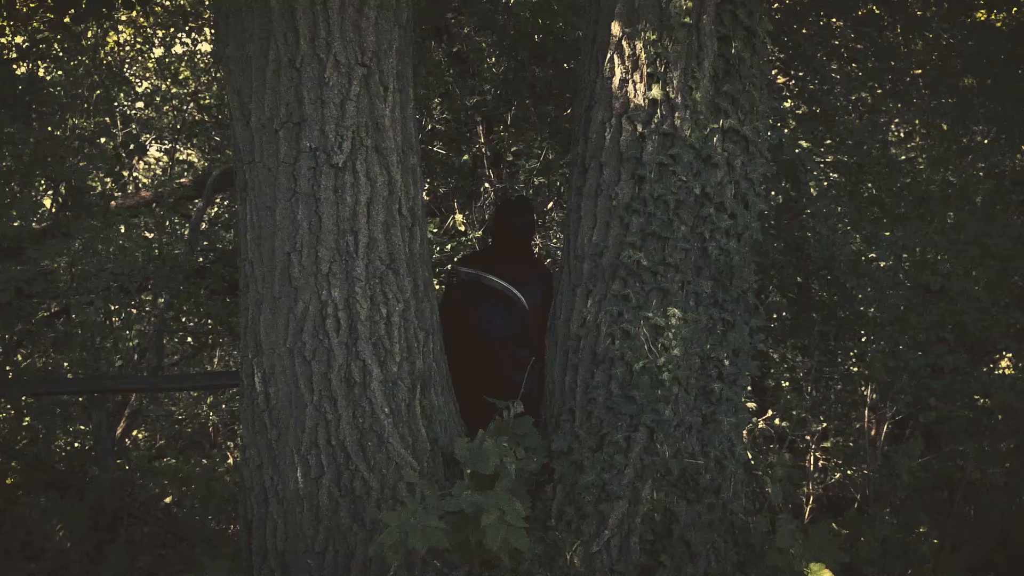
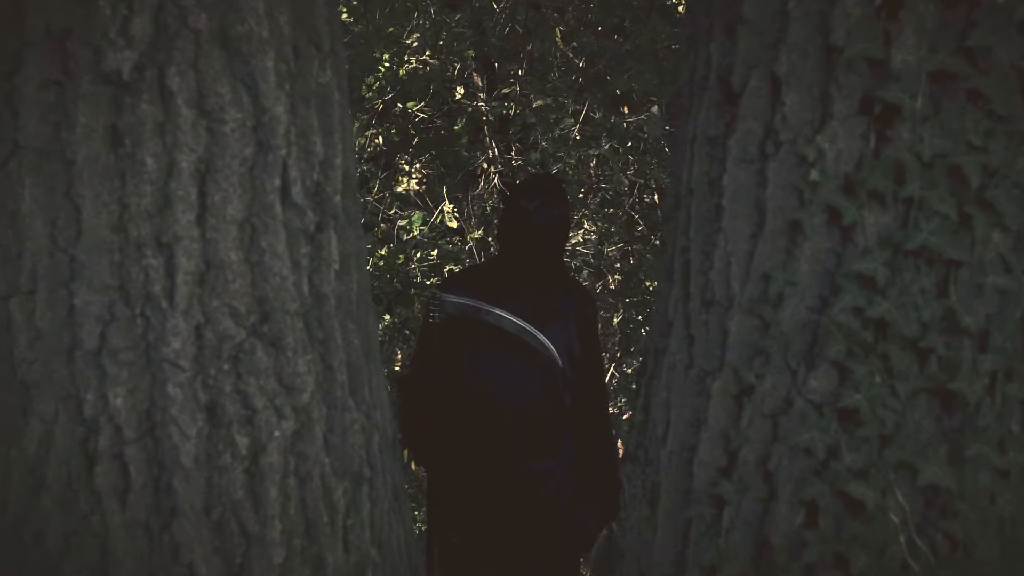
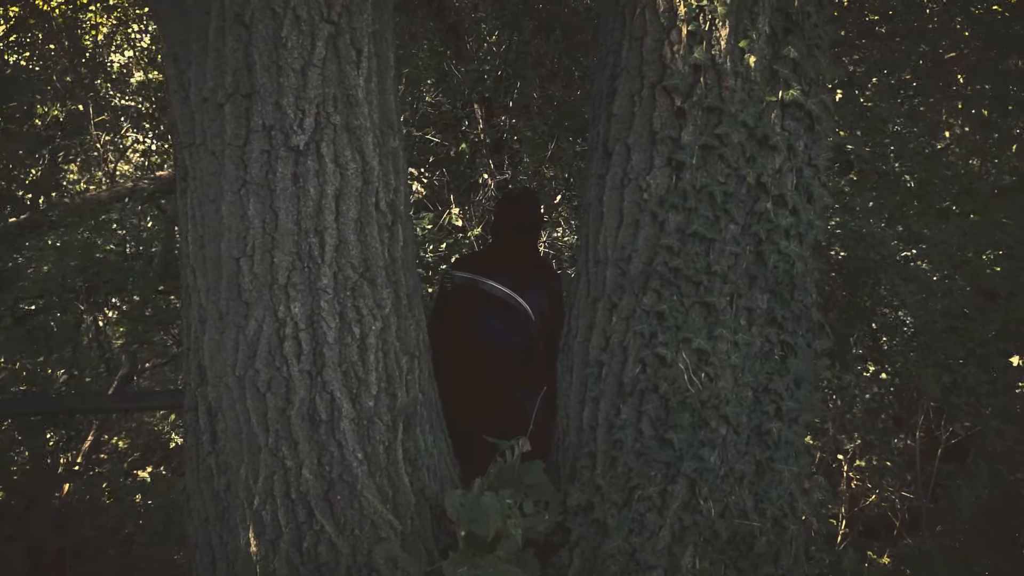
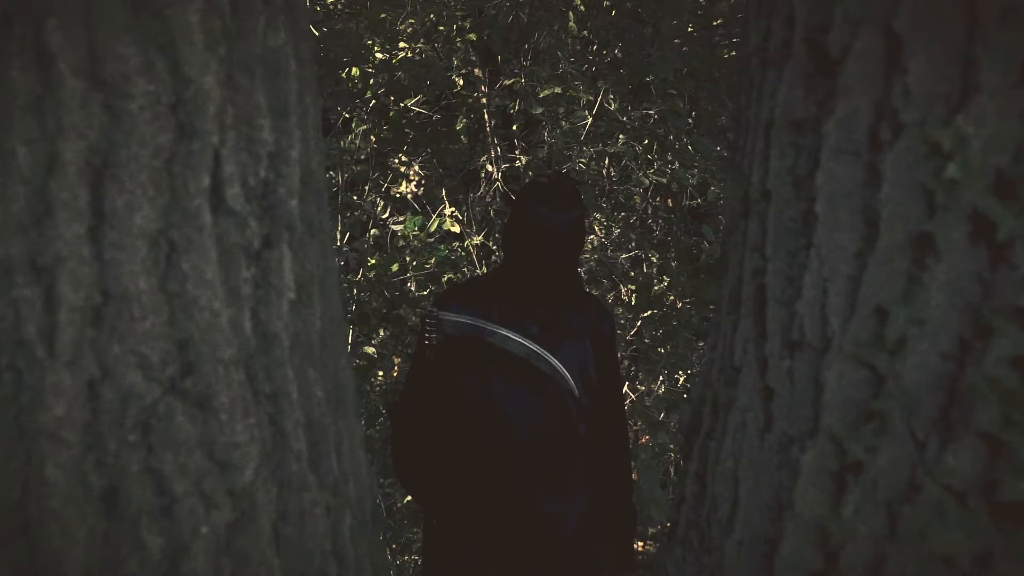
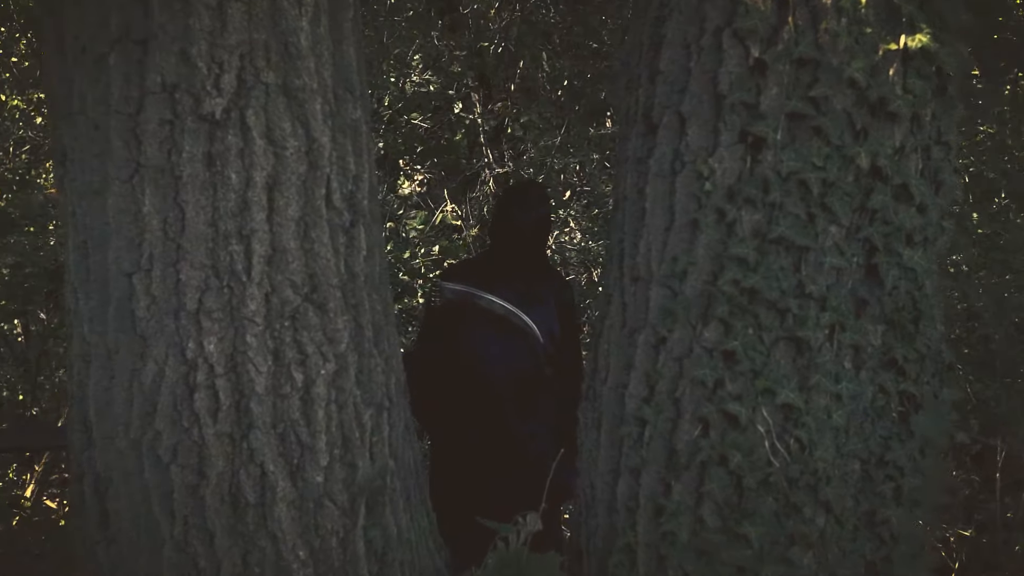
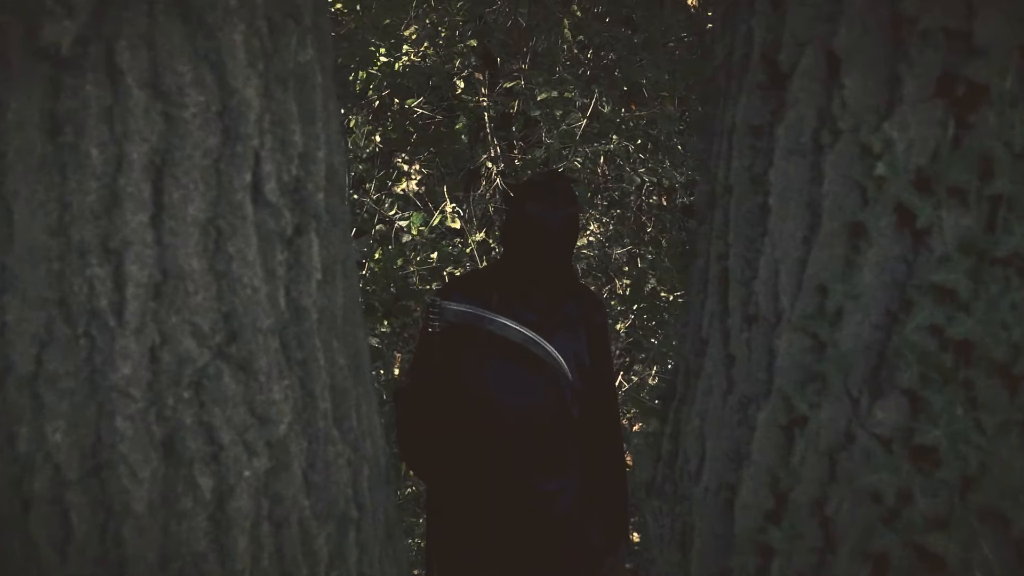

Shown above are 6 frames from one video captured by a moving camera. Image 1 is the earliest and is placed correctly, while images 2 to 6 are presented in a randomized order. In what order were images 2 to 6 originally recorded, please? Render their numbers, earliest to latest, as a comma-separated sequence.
3, 5, 2, 6, 4
